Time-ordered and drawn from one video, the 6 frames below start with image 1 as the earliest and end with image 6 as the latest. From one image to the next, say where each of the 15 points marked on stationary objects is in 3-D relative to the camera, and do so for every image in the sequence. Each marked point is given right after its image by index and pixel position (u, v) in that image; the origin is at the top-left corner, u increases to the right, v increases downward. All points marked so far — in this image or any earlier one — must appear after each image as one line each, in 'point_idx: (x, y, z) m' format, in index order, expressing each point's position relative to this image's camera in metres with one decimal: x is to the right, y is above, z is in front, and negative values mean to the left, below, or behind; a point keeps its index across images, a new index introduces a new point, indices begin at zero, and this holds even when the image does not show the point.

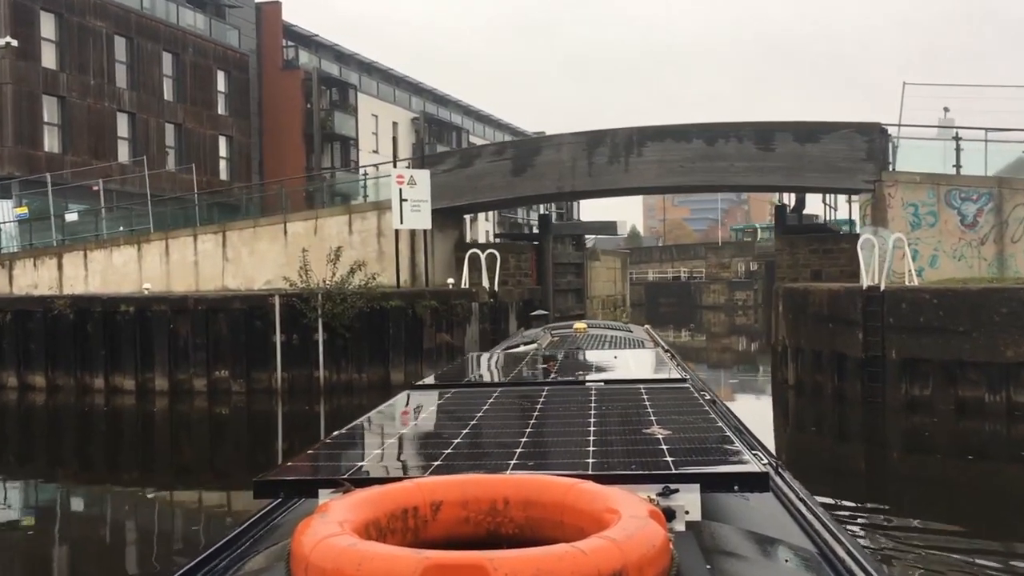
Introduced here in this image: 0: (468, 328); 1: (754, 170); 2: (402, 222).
0: (-1.0, -0.9, +18.3) m
1: (+4.7, +2.3, +15.7) m
2: (-2.5, +1.5, +18.3) m
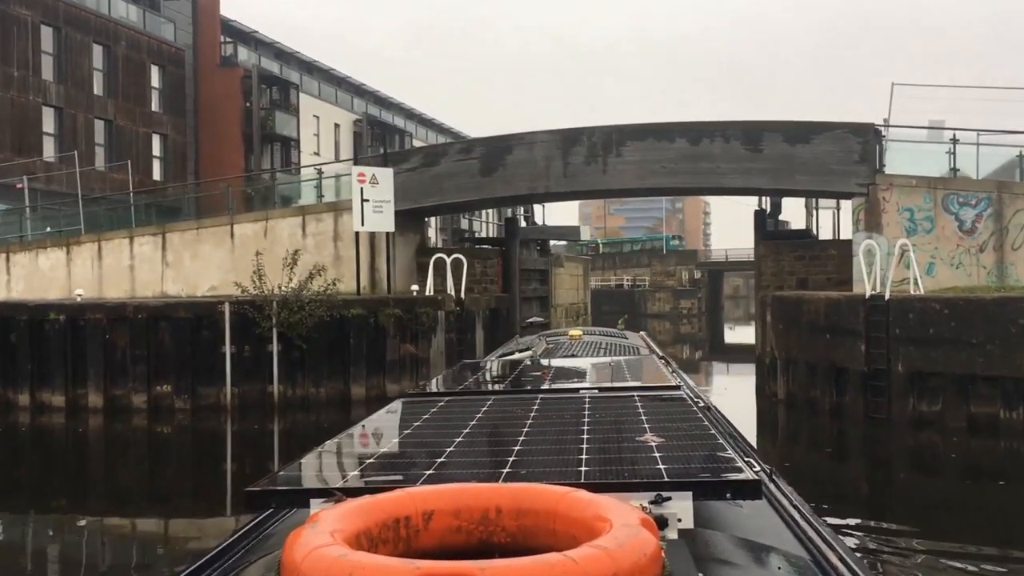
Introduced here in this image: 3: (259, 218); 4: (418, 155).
0: (-1.7, -1.0, +17.1) m
1: (+4.2, +2.2, +14.9) m
2: (-3.1, +1.4, +17.0) m
3: (-6.1, +1.7, +19.7) m
4: (-2.1, +3.0, +17.8) m
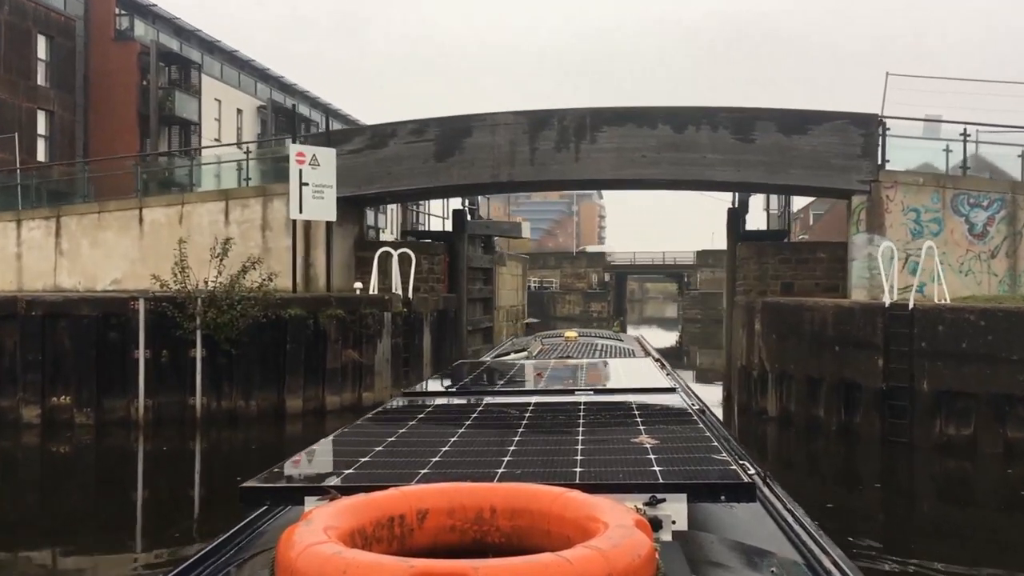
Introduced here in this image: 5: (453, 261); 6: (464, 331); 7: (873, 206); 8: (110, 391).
0: (-2.5, -1.0, +15.1) m
1: (+3.7, +2.1, +13.7) m
2: (-3.8, +1.4, +14.8) m
3: (-7.1, +1.8, +17.2) m
4: (-2.9, +3.0, +15.8) m
5: (-1.4, +0.6, +18.8) m
6: (-1.1, -1.0, +19.0) m
7: (+5.8, +1.3, +13.1) m
8: (-6.4, -1.6, +12.9) m
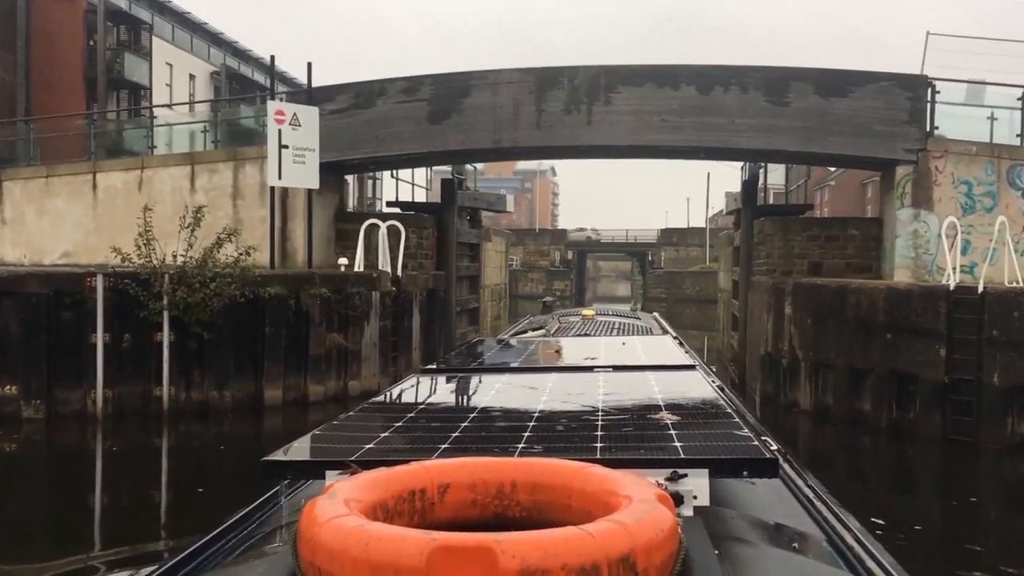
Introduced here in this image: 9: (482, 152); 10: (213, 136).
0: (-2.4, -0.6, +13.6) m
1: (+3.8, +2.4, +12.4) m
2: (-3.8, +1.8, +13.2) m
3: (-7.2, +2.3, +15.4) m
4: (-2.8, +3.4, +14.1) m
5: (-1.5, +1.1, +17.4) m
6: (-1.3, -0.5, +17.5) m
7: (+6.0, +1.6, +12.0) m
8: (-6.3, -1.3, +11.2) m
9: (-0.5, +2.3, +14.0) m
10: (-5.5, +2.8, +15.1) m
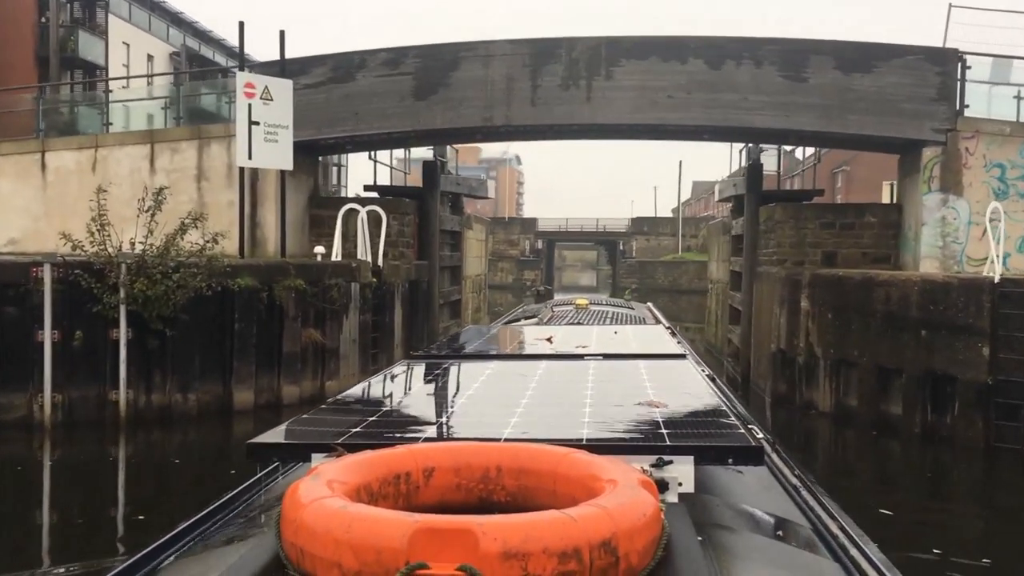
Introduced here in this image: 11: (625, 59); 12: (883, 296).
0: (-2.5, -0.5, +12.5) m
1: (+3.7, +2.5, +11.5) m
2: (-3.9, +1.9, +12.0) m
3: (-7.4, +2.5, +14.0) m
4: (-3.0, +3.6, +12.9) m
5: (-1.8, +1.3, +16.2) m
6: (-1.6, -0.3, +16.4) m
7: (+6.0, +1.7, +11.1) m
8: (-6.3, -1.2, +9.9) m
9: (-0.6, +2.5, +12.9) m
10: (-5.7, +3.0, +13.7) m
11: (+1.7, +3.3, +11.9) m
12: (+4.7, -0.1, +10.2) m
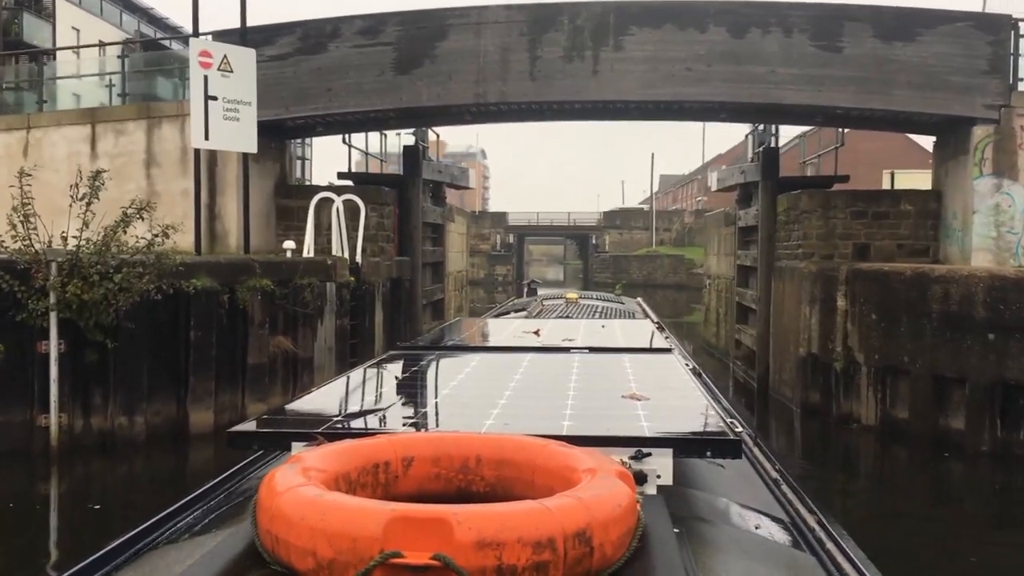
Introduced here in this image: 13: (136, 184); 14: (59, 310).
0: (-2.5, -0.5, +10.9) m
1: (+3.7, +2.6, +10.2) m
2: (-3.9, +1.9, +10.3) m
3: (-7.5, +2.4, +12.2) m
4: (-3.0, +3.6, +11.3) m
5: (-2.0, +1.3, +14.7) m
6: (-1.8, -0.3, +14.9) m
7: (+6.0, +1.8, +9.9) m
8: (-6.2, -1.2, +8.3) m
9: (-0.7, +2.5, +11.4) m
10: (-5.8, +2.9, +12.0) m
11: (+1.6, +3.3, +10.5) m
12: (+4.7, -0.1, +9.0) m
13: (-5.4, +1.5, +11.8) m
14: (-4.8, -0.2, +8.6) m
